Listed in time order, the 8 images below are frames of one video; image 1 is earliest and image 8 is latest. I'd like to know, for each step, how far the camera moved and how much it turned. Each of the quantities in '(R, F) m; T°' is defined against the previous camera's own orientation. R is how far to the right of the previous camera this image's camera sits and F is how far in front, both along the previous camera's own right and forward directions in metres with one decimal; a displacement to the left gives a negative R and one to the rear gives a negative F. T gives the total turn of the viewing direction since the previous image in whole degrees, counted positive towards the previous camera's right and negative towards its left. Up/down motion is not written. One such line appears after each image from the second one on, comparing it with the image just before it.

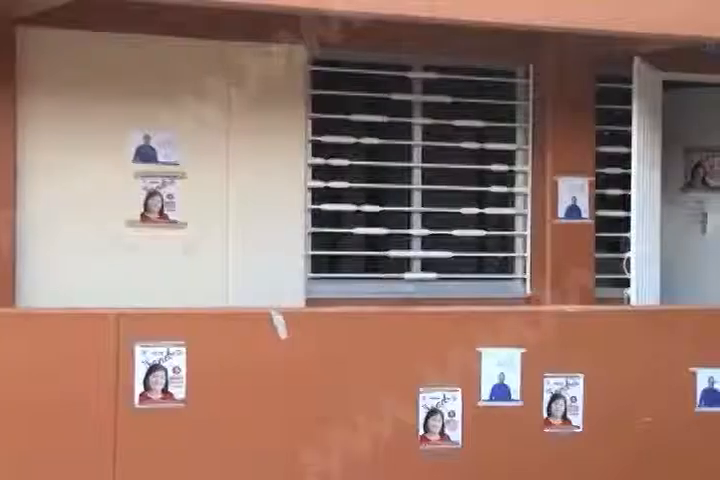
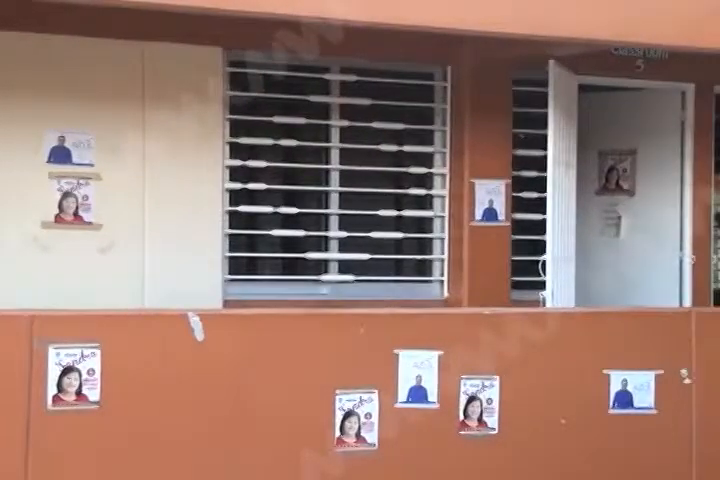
(0.0, 0.0) m; +2°
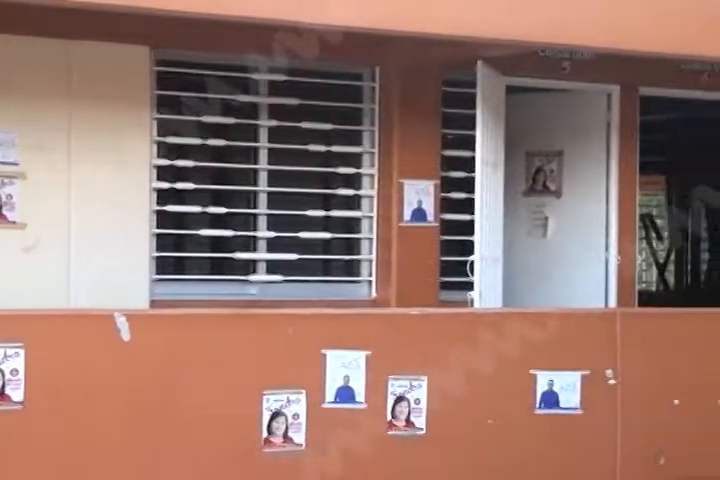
(0.0, 0.0) m; +3°
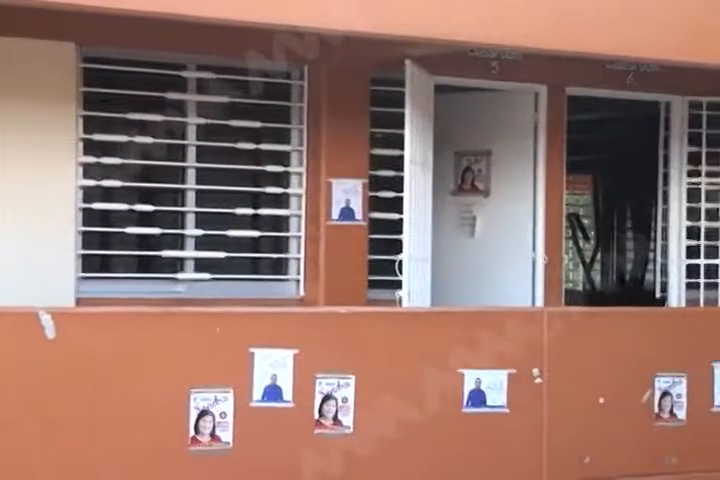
(-2.6, +1.0) m; +29°
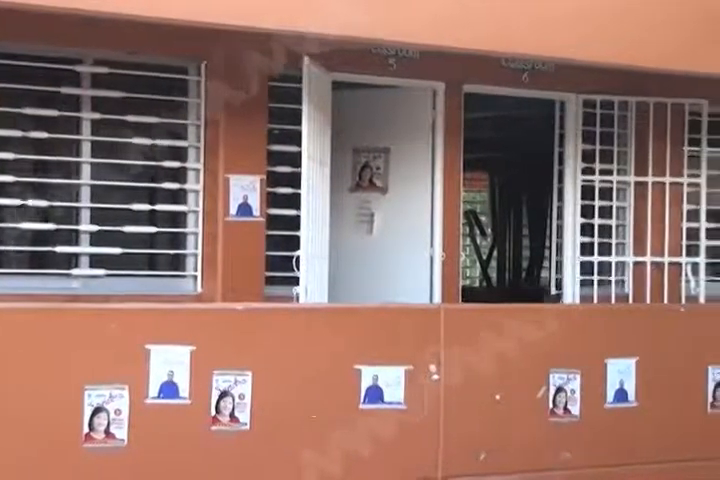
(0.0, 0.0) m; +4°
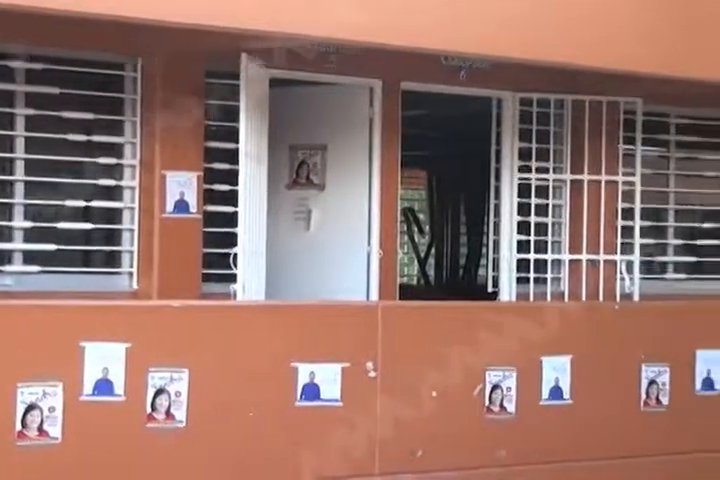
(0.0, 0.0) m; +2°
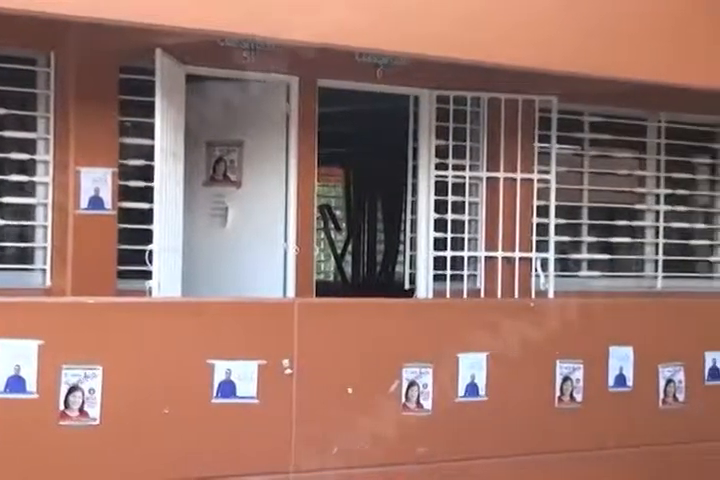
(0.0, 0.0) m; +3°
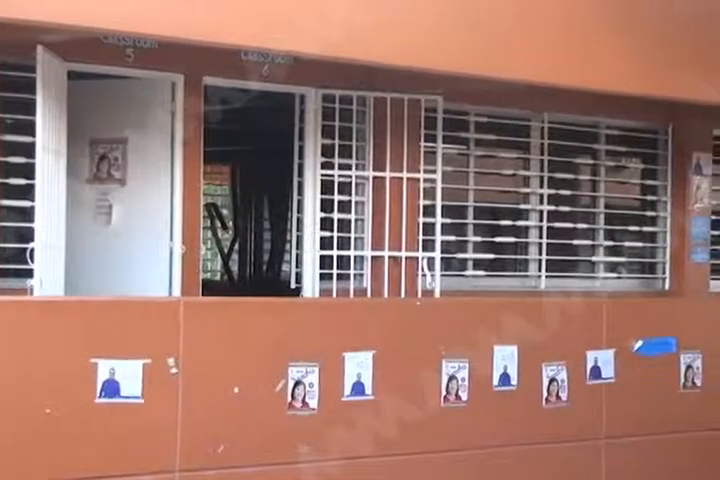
(0.0, 0.0) m; +4°
